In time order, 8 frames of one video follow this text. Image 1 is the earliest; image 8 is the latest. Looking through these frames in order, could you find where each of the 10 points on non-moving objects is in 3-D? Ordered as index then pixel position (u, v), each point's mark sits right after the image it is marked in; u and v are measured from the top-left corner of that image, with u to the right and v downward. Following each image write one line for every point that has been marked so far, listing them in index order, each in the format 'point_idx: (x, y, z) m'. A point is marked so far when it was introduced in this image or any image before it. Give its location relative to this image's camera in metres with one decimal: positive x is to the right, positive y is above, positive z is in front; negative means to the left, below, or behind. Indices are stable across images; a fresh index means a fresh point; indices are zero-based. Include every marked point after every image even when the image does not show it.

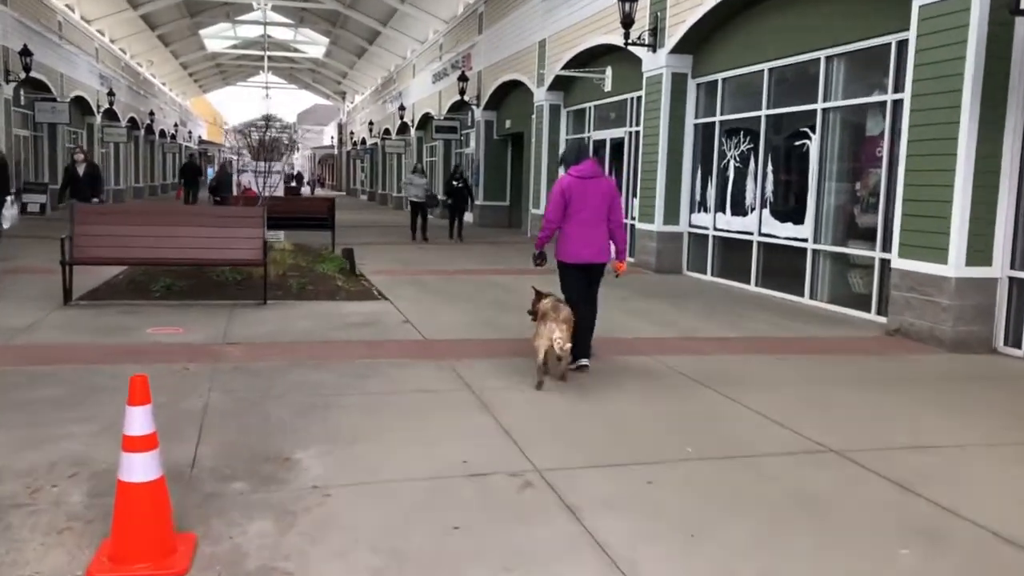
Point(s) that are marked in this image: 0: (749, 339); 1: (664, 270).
0: (+2.3, -0.5, +8.7) m
1: (+2.5, +0.3, +14.6) m
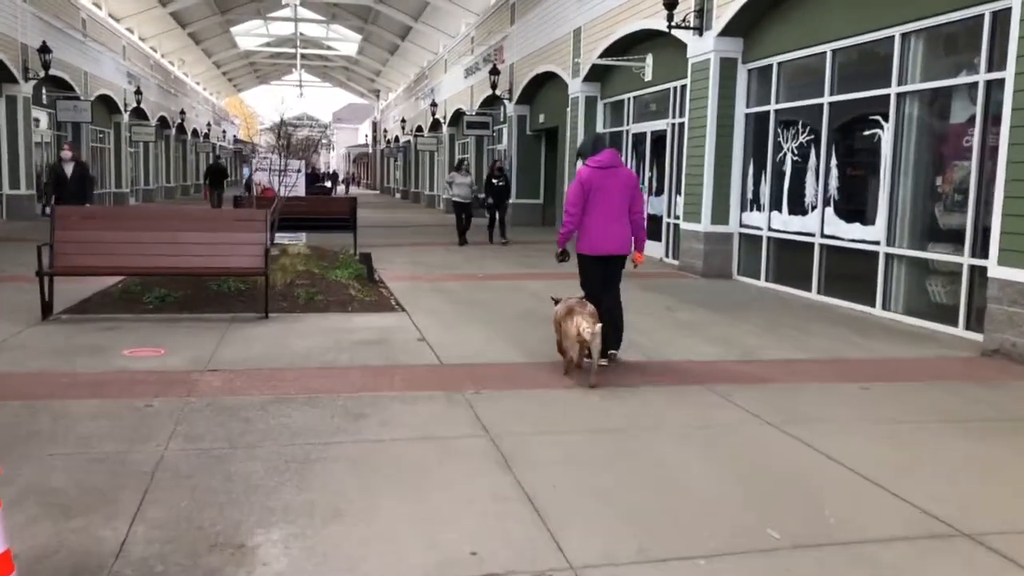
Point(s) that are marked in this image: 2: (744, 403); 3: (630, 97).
0: (+2.6, -0.6, +7.4) m
1: (+3.0, +0.2, +13.3) m
2: (+1.6, -0.8, +6.0) m
3: (+2.3, +3.8, +17.6) m
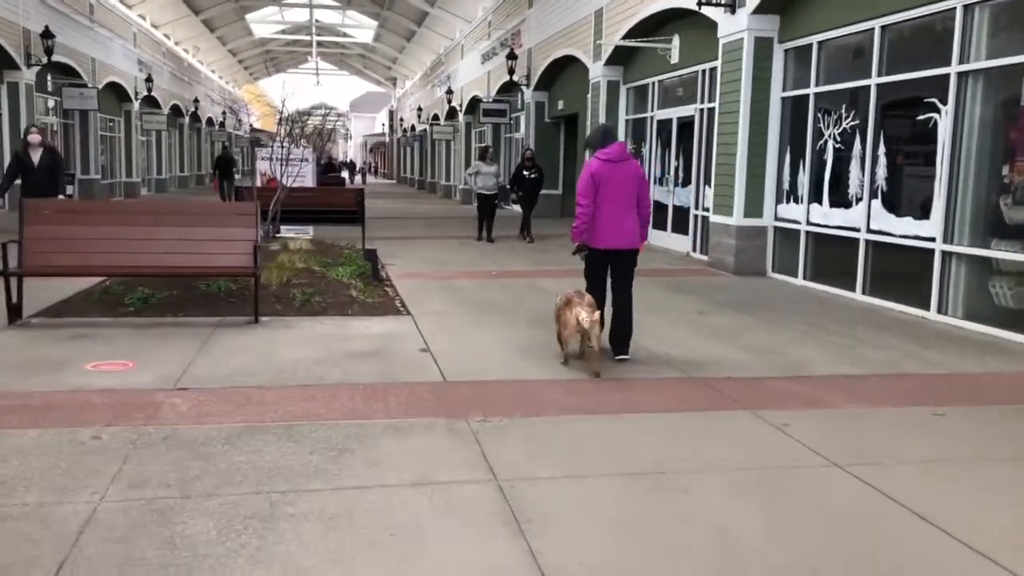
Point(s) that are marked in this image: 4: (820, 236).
0: (+2.7, -0.7, +6.5) m
1: (+3.2, +0.2, +12.3) m
2: (+1.6, -0.8, +5.1) m
3: (+2.7, +3.9, +16.6) m
4: (+3.9, +0.7, +11.3) m
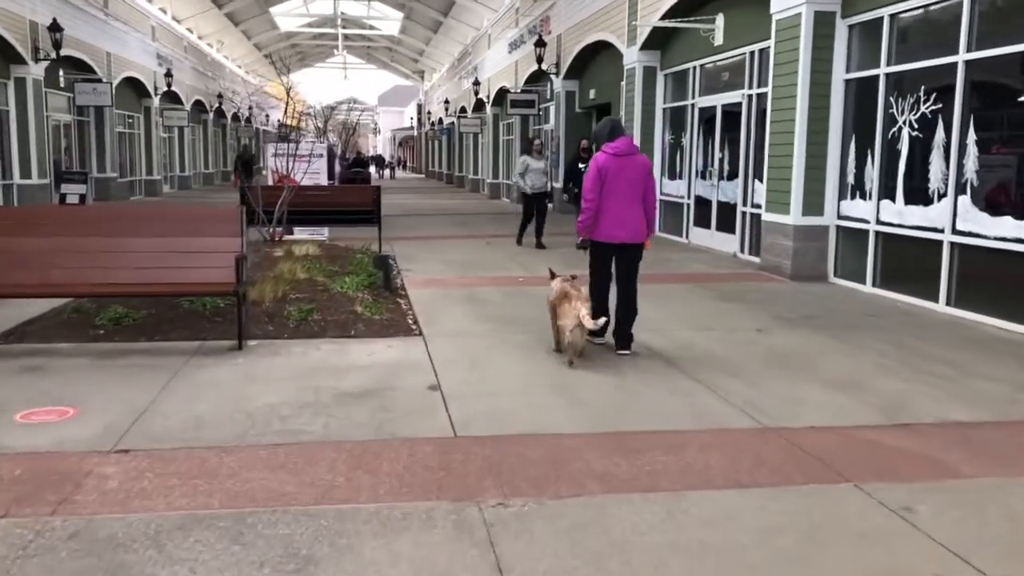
0: (+2.9, -0.8, +5.1) m
1: (+3.6, +0.1, +10.9) m
2: (+1.8, -1.0, +3.7) m
3: (+3.2, +3.8, +15.2) m
4: (+4.3, +0.6, +9.9) m
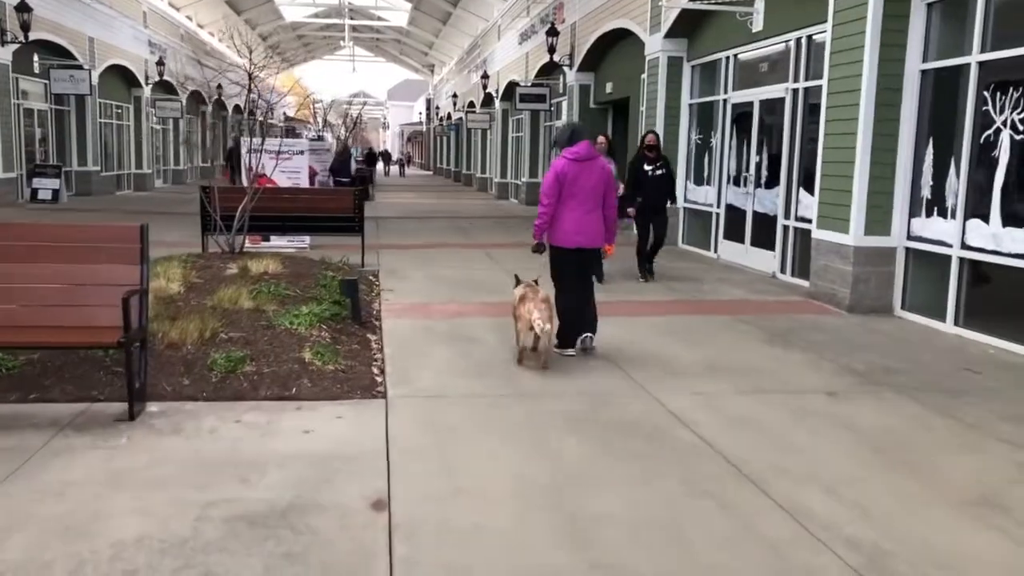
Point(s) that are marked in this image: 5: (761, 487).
0: (+2.8, -1.2, +3.3) m
1: (+3.6, -0.2, +9.0) m
2: (+1.7, -1.3, +1.9) m
3: (+3.3, +3.5, +13.3) m
4: (+4.3, +0.2, +8.0) m
5: (+1.2, -1.0, +4.3) m
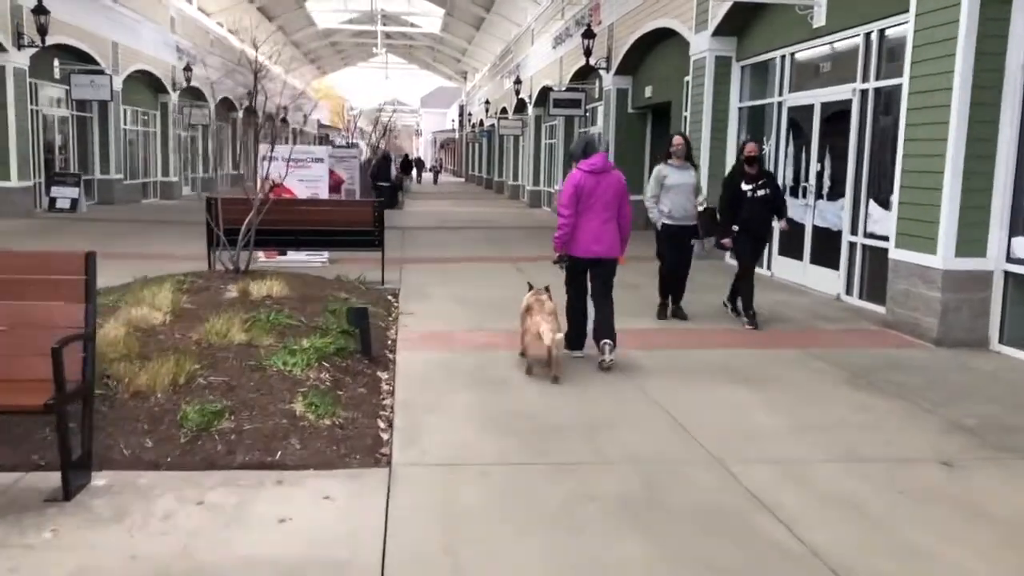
0: (+2.9, -1.4, +2.0) m
1: (+3.9, -0.5, +7.8) m
2: (+1.7, -1.5, +0.7) m
3: (+3.7, +3.2, +12.1) m
4: (+4.5, -0.1, +6.8) m
5: (+1.3, -1.2, +3.1) m
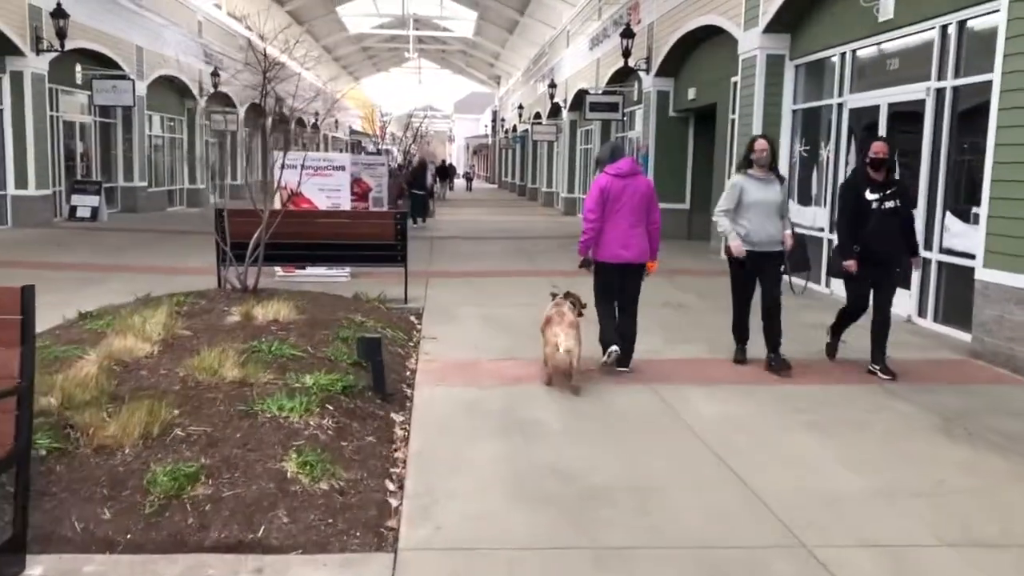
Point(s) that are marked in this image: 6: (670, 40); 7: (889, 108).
0: (+2.9, -1.5, +1.0) m
1: (+4.1, -0.7, +6.8) m
2: (+1.7, -1.7, -0.3) m
3: (+4.2, +3.0, +11.1) m
4: (+4.7, -0.3, +5.7) m
5: (+1.4, -1.4, +2.2) m
6: (+3.0, +4.7, +16.7) m
7: (+4.3, +2.0, +10.0) m
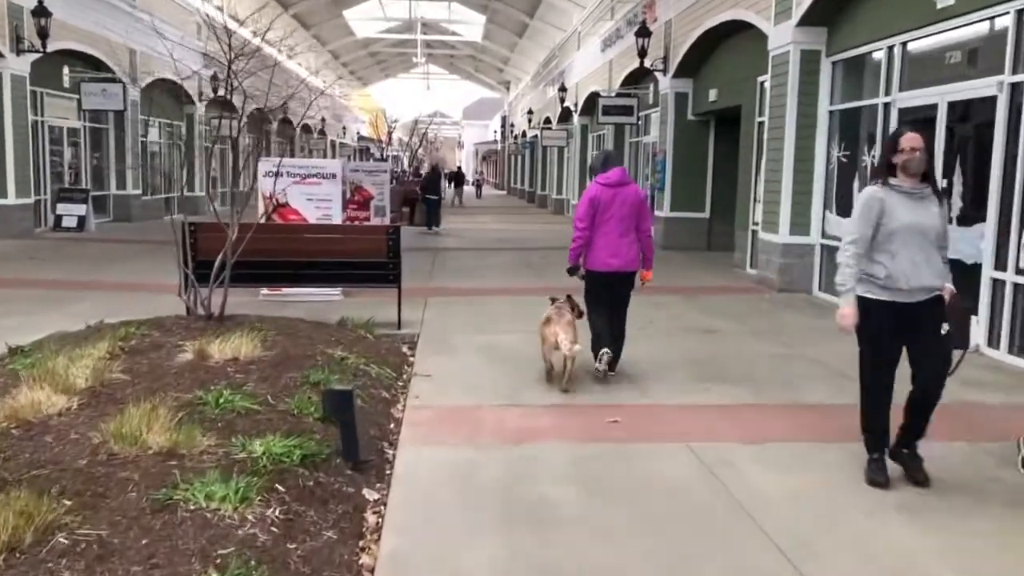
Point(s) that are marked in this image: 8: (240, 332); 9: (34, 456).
0: (+2.9, -1.7, -0.2) m
1: (+4.2, -0.9, +5.5) m
2: (+1.7, -1.9, -1.5) m
3: (+4.3, +2.7, +9.9) m
4: (+4.8, -0.5, +4.4) m
5: (+1.4, -1.5, +1.0) m
6: (+3.1, +4.4, +15.5) m
7: (+4.3, +1.8, +8.7) m
8: (-2.0, -0.3, +6.6) m
9: (-2.2, -0.7, +4.1) m
